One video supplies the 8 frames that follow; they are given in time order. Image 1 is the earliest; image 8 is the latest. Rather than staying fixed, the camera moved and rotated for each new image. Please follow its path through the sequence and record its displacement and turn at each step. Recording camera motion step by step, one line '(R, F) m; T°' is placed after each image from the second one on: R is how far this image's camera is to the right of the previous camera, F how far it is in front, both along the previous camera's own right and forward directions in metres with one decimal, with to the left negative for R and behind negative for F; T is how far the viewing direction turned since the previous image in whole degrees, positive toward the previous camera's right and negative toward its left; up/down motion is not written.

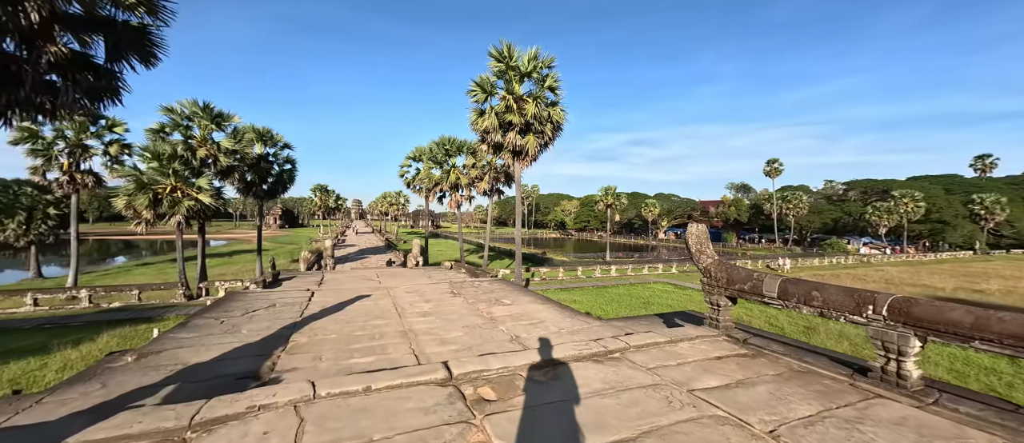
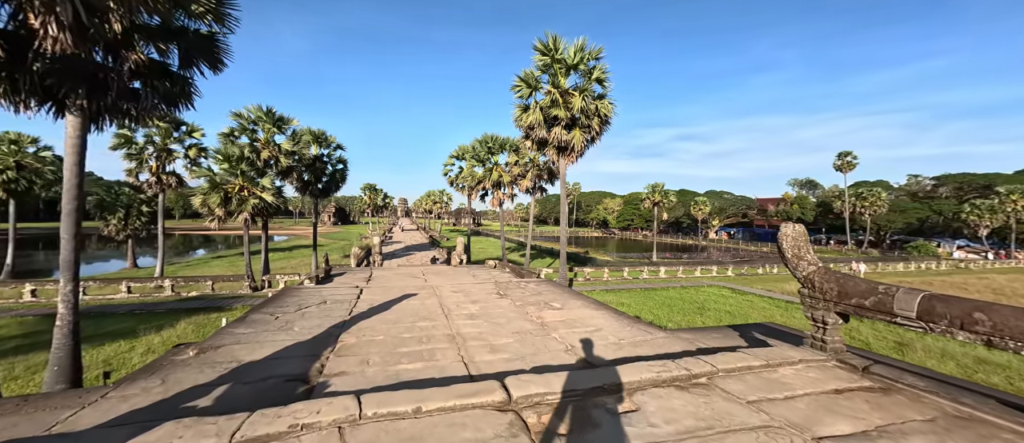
(-0.2, +0.3) m; -7°
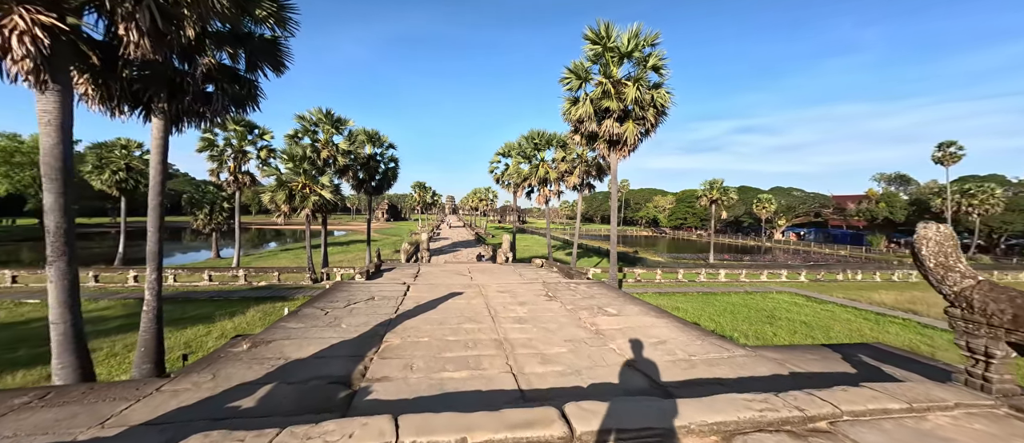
(-0.1, +0.3) m; -7°
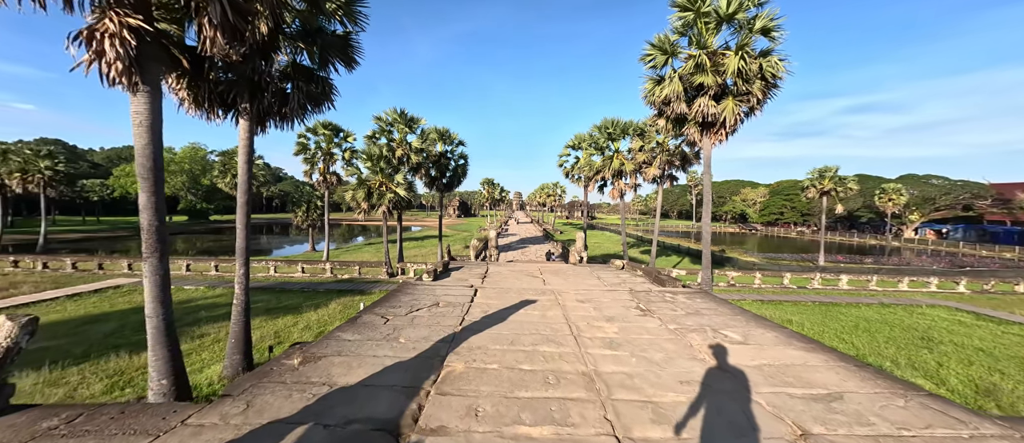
(-0.2, +0.8) m; -11°
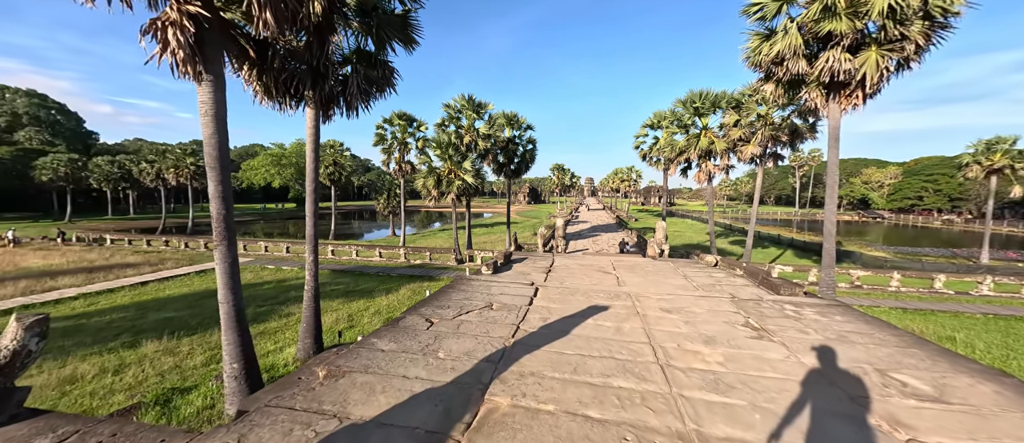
(0.0, +0.7) m; -12°
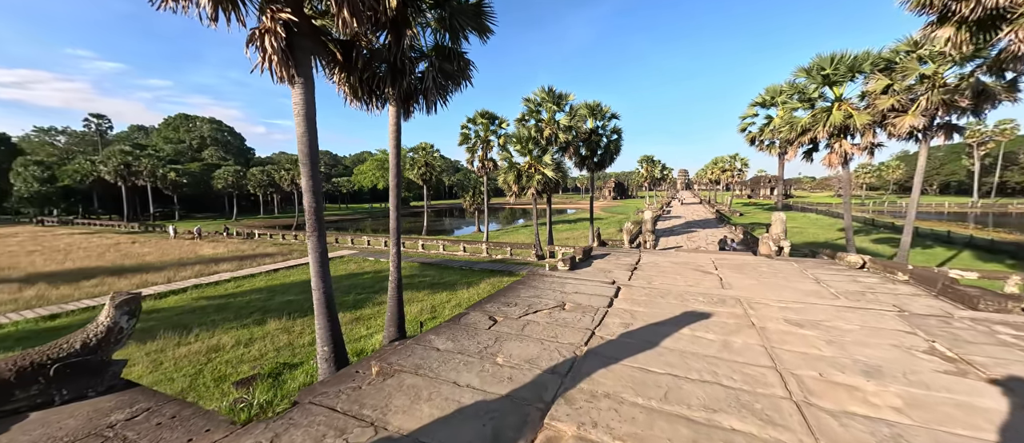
(+0.1, +0.4) m; -14°
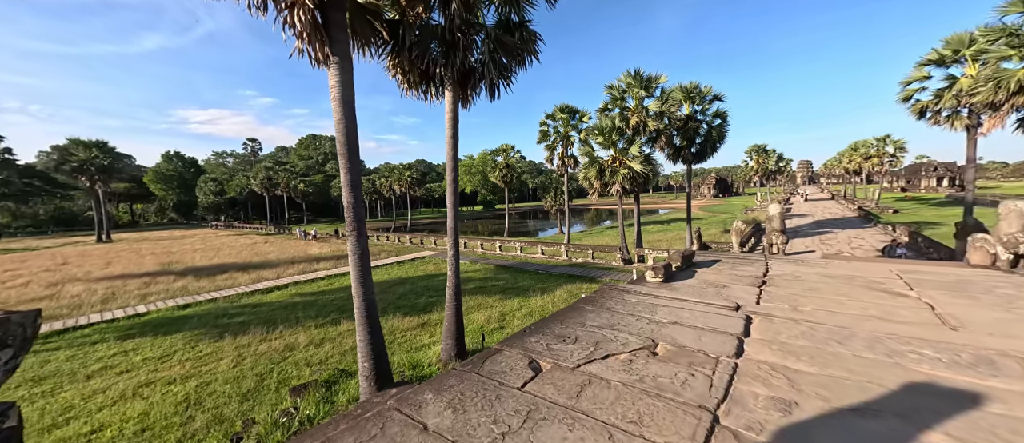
(+0.2, +1.1) m; -14°
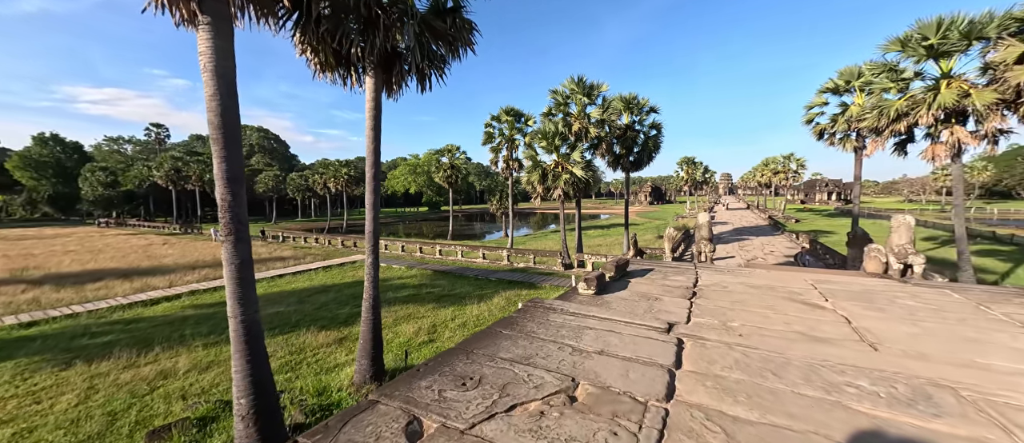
(+0.3, +0.5) m; +8°
